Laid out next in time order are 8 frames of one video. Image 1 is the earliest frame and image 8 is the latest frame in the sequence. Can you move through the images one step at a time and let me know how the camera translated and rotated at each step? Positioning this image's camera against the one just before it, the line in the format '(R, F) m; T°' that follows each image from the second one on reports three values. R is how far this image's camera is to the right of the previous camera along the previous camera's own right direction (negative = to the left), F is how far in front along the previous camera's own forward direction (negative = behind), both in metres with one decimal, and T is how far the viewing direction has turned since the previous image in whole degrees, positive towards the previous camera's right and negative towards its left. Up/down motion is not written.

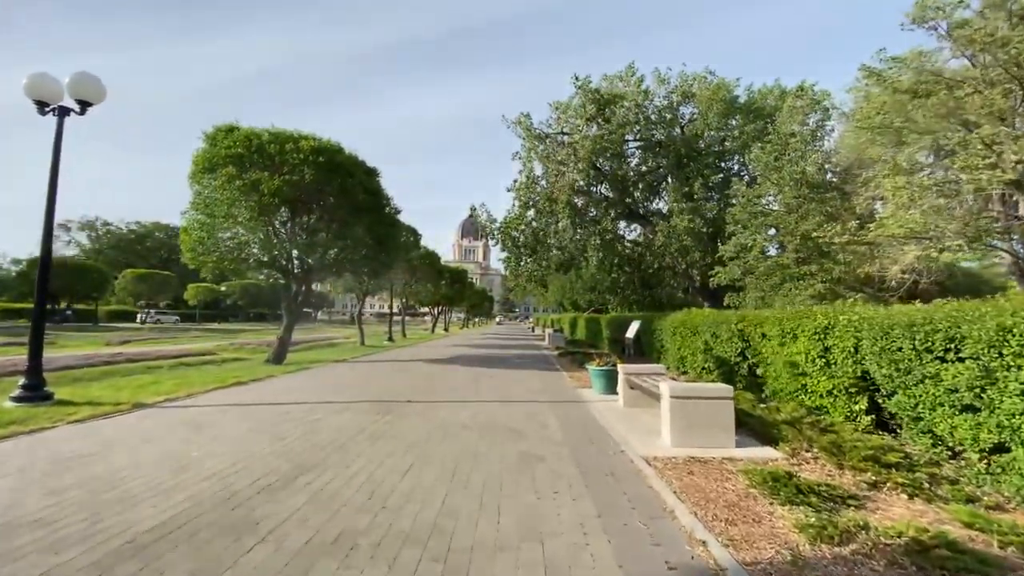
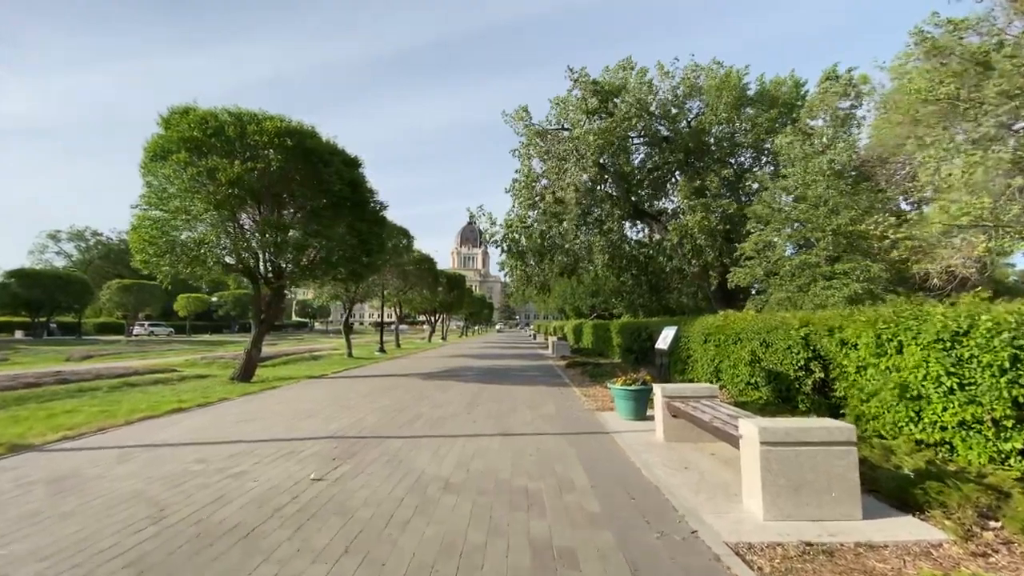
(-0.1, +3.1) m; 0°
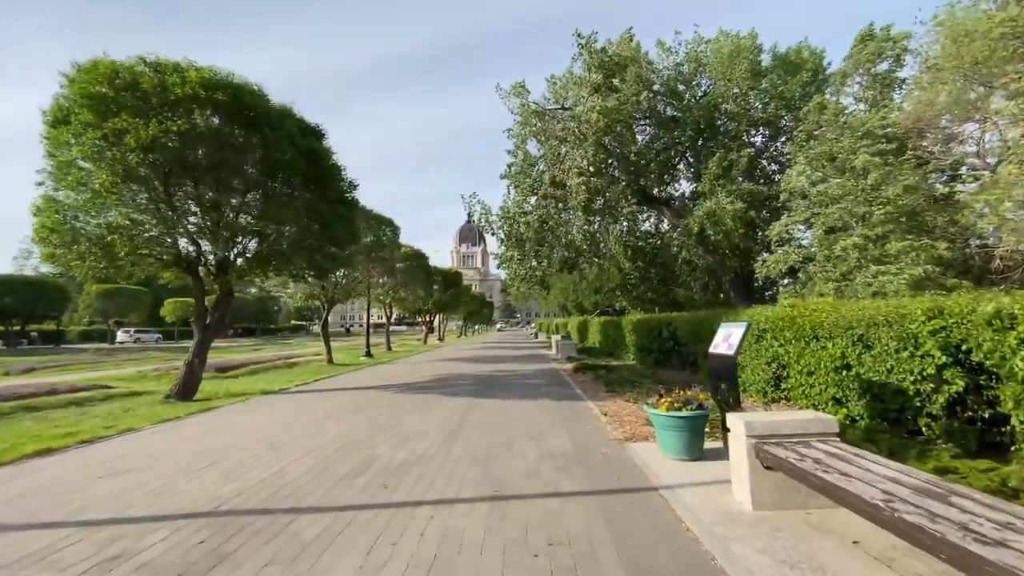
(+0.1, +3.7) m; 0°
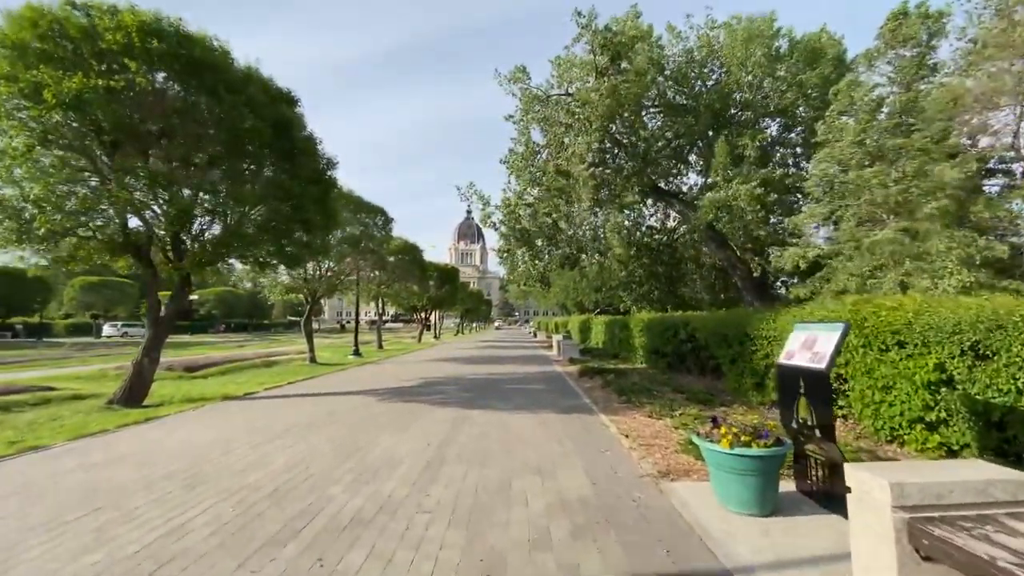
(0.0, +2.3) m; 0°
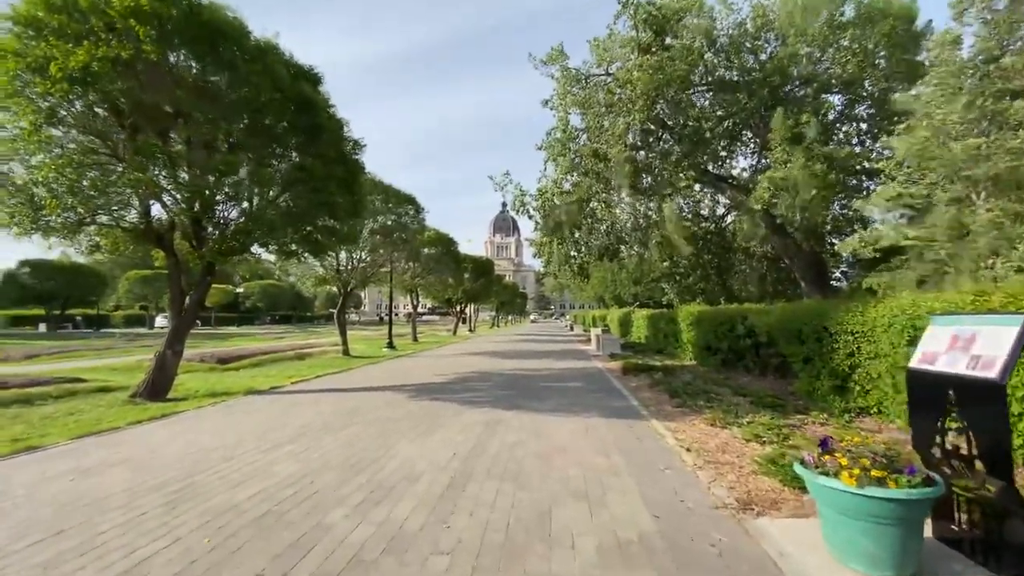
(-0.1, +1.4) m; -4°
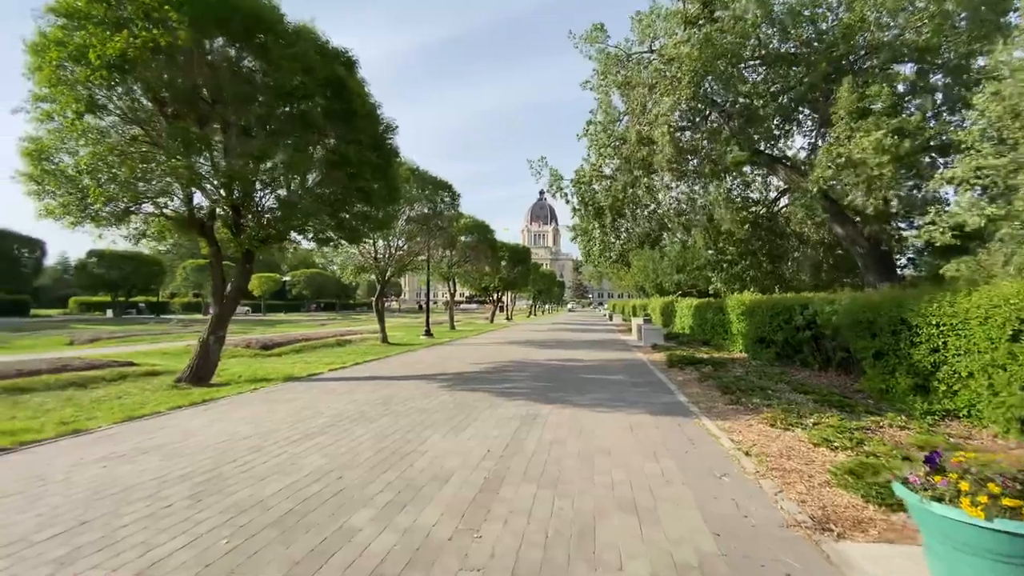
(0.0, +0.6) m; -5°
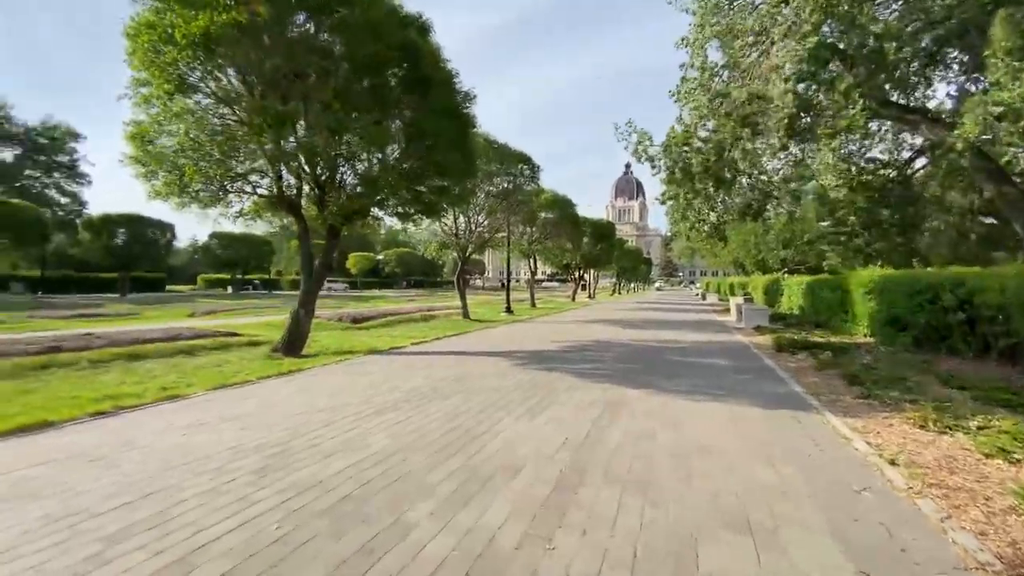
(0.0, +0.9) m; -10°
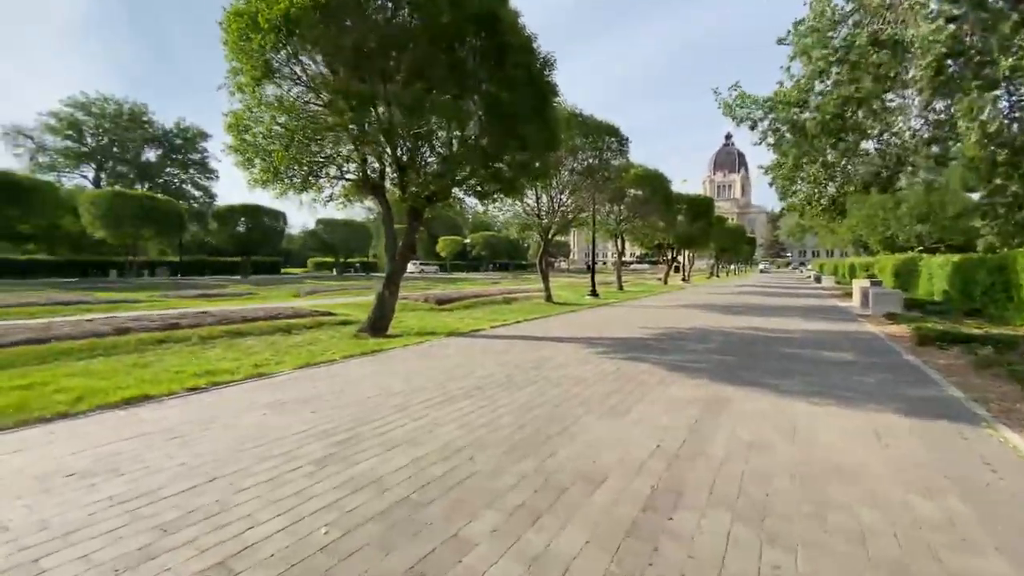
(+0.1, +0.8) m; -10°
